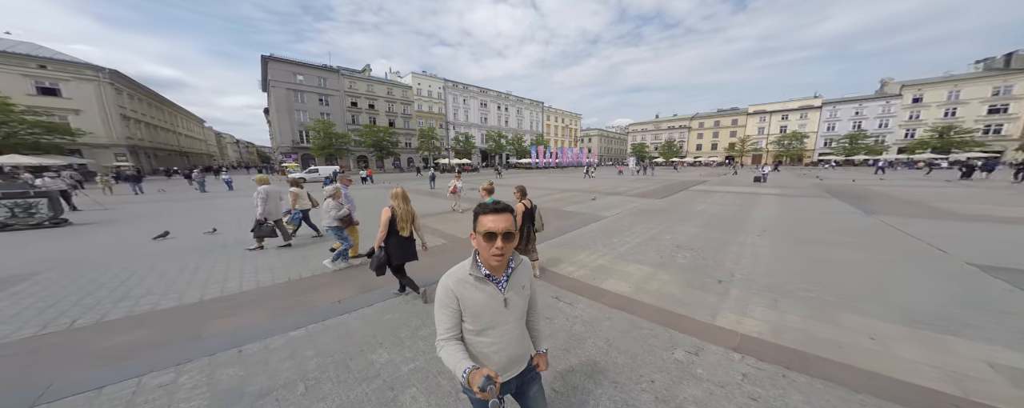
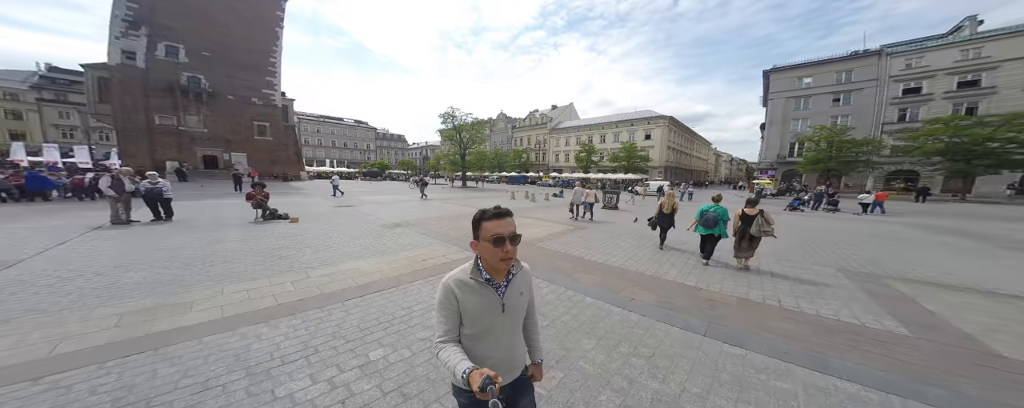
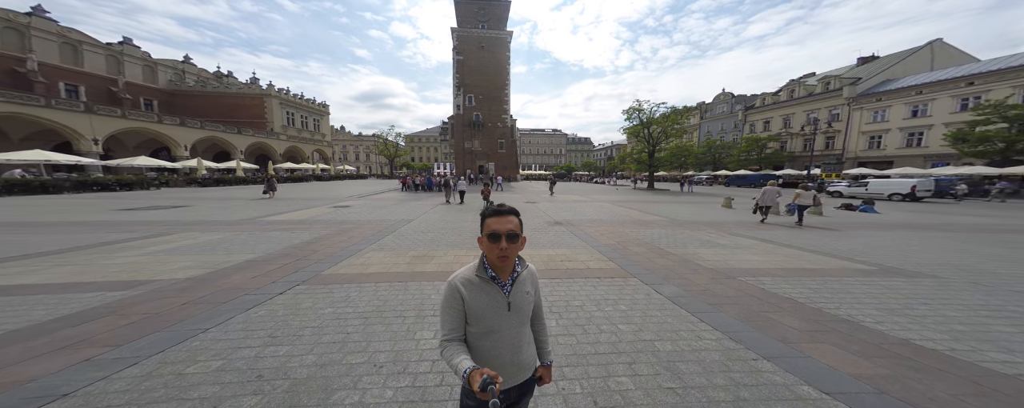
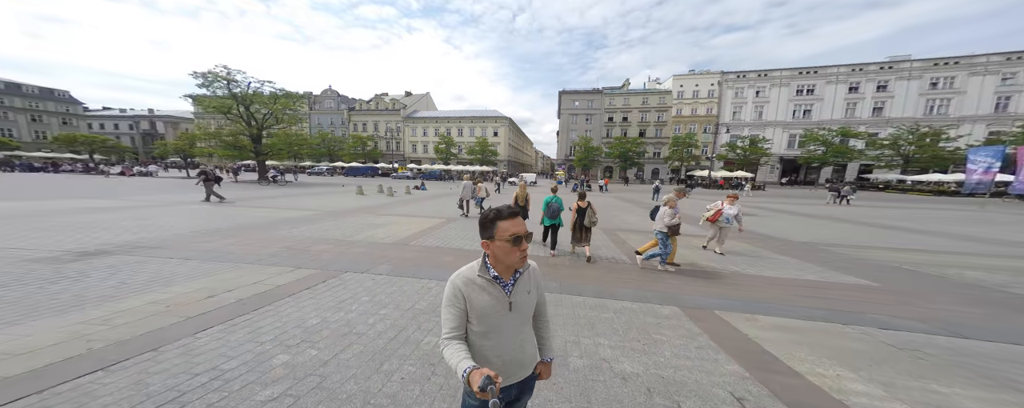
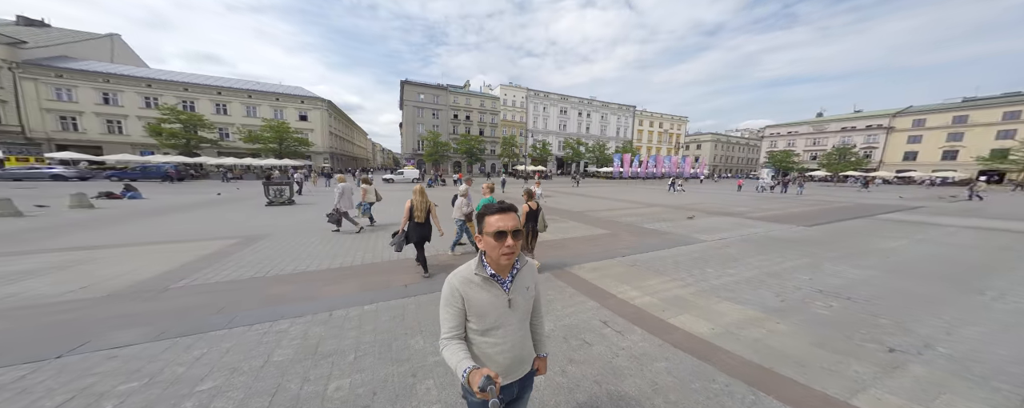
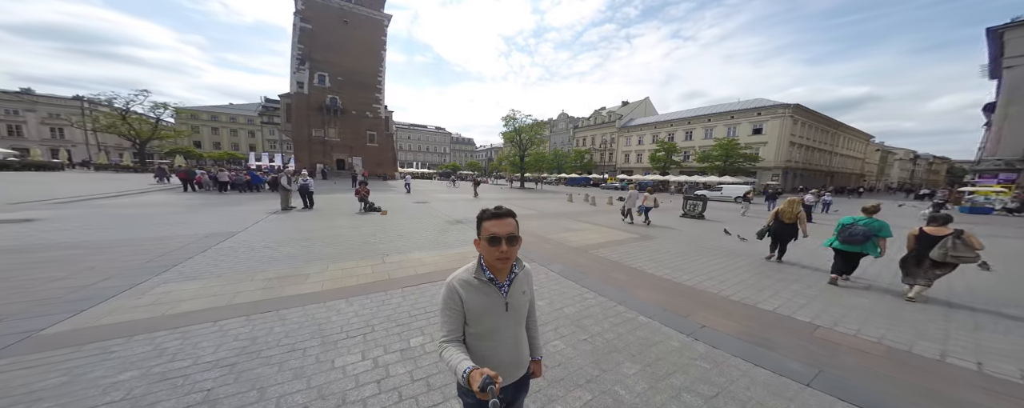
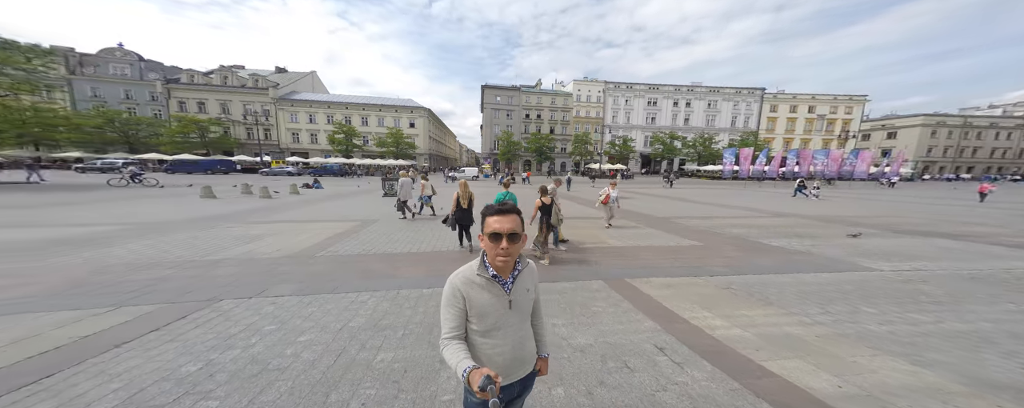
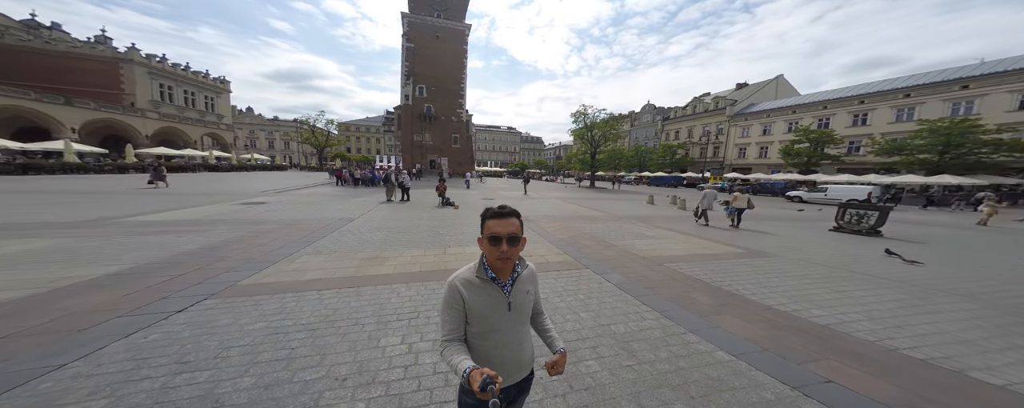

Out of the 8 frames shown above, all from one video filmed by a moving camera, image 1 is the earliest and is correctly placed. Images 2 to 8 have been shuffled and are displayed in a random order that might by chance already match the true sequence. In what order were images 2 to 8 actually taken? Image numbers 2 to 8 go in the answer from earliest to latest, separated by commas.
5, 7, 4, 2, 6, 8, 3
